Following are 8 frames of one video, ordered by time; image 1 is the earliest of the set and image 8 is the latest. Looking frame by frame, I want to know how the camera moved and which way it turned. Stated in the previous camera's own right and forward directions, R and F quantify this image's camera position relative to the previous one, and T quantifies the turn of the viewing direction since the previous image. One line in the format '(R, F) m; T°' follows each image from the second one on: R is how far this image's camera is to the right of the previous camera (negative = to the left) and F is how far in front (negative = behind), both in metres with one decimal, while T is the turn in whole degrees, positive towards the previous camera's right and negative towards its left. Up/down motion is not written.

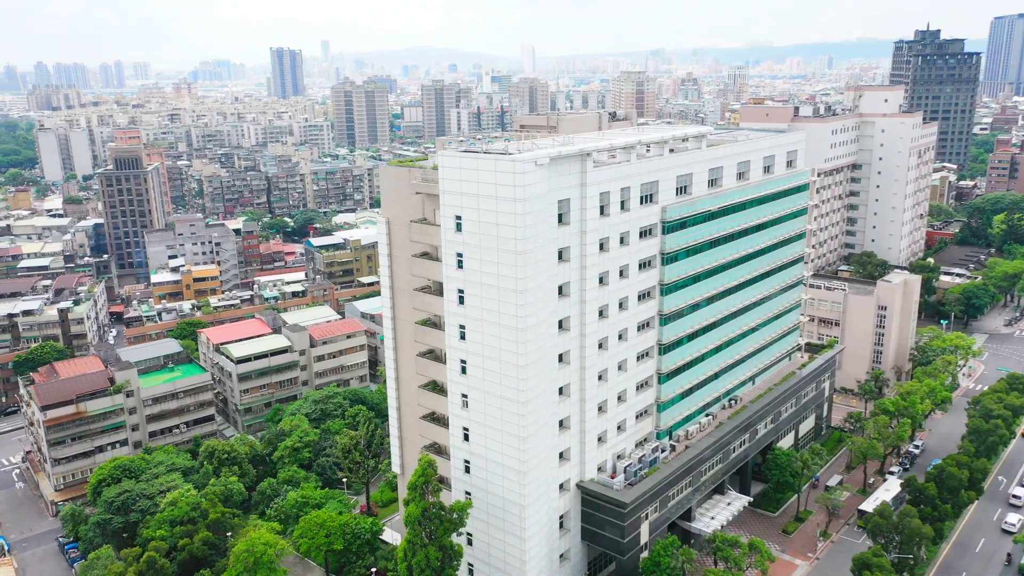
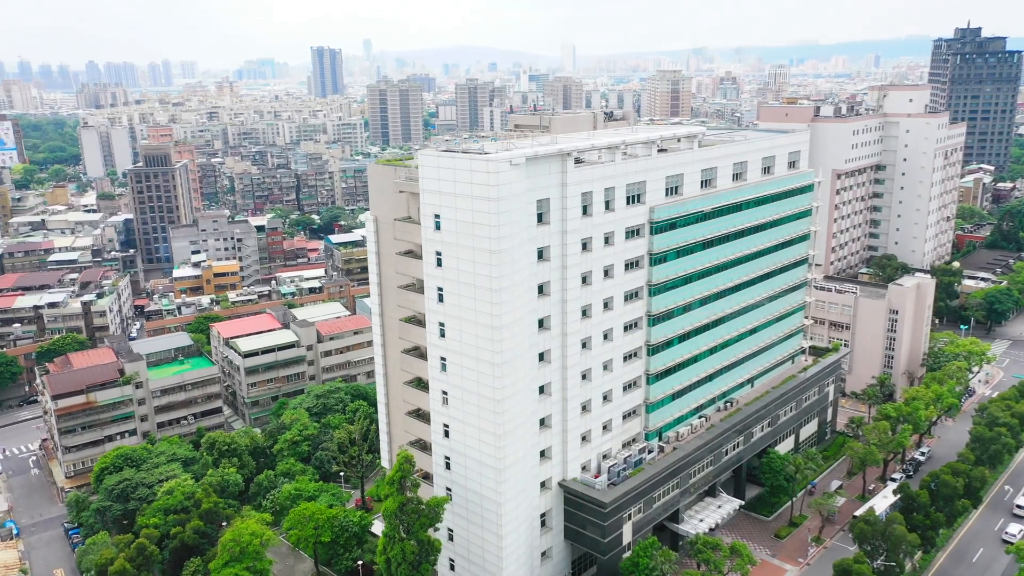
(+2.7, -0.2) m; -2°
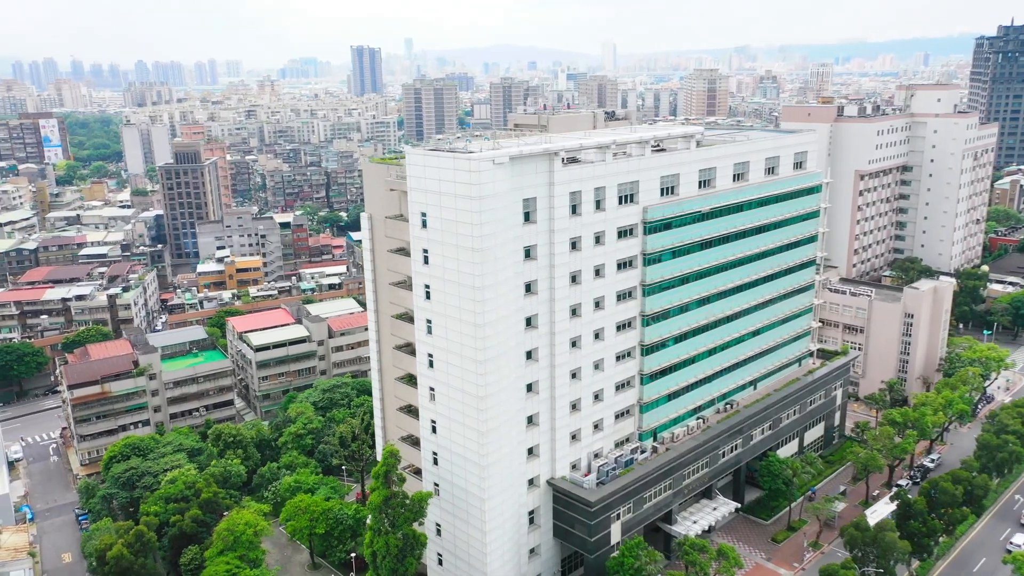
(+2.4, -0.2) m; -2°
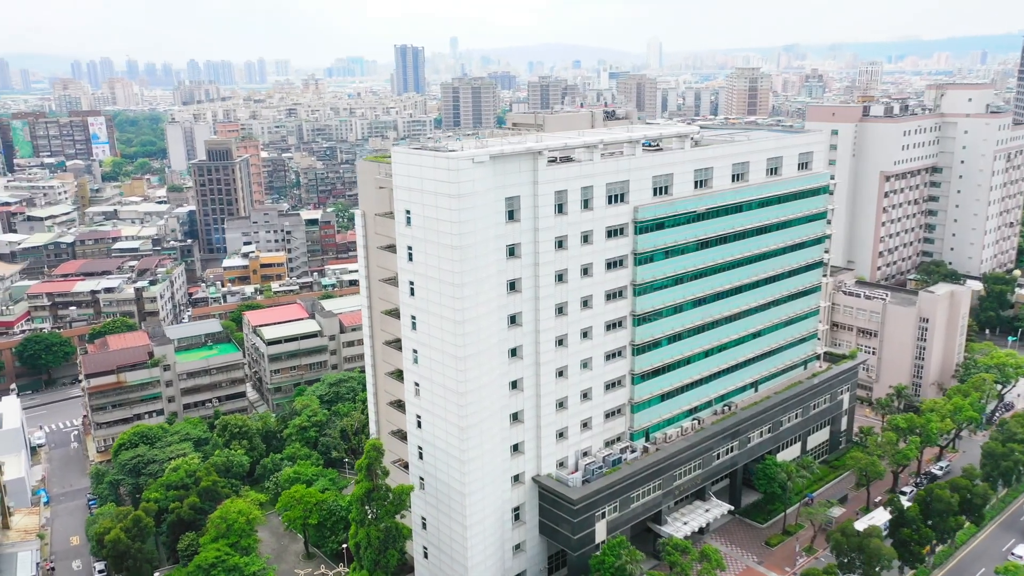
(+2.8, -0.3) m; -3°
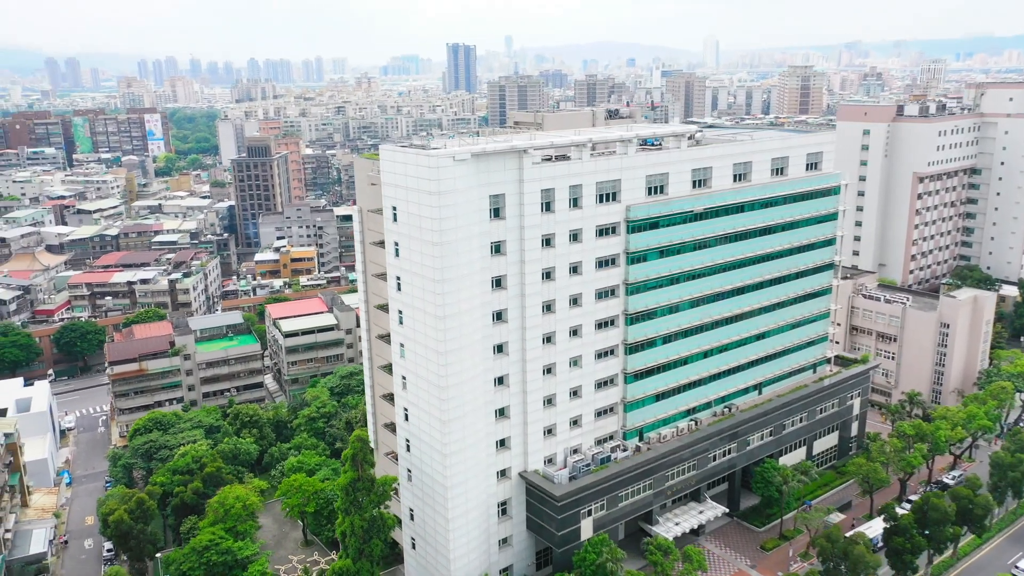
(+3.2, -0.3) m; -3°
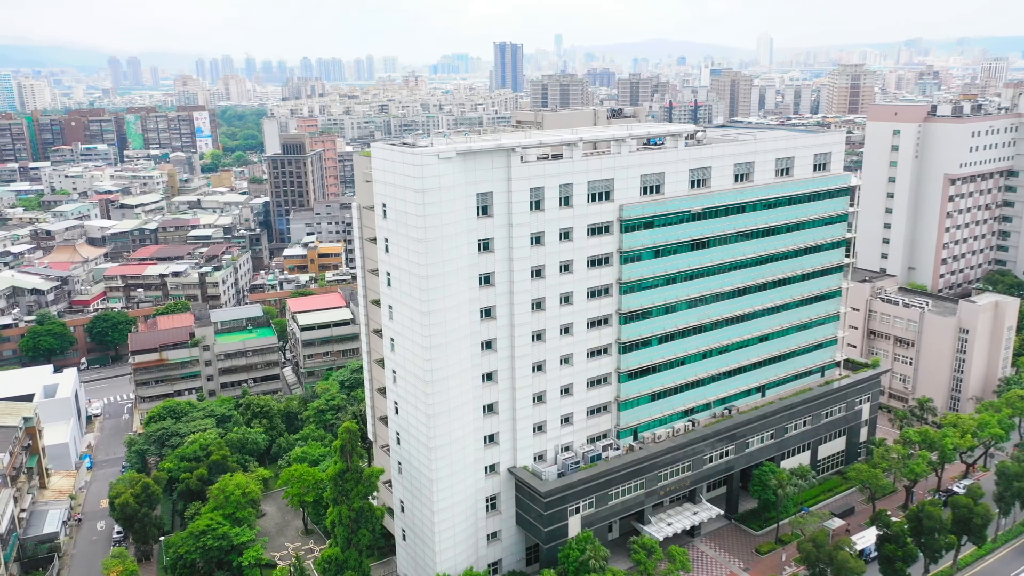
(+2.9, -0.4) m; -3°
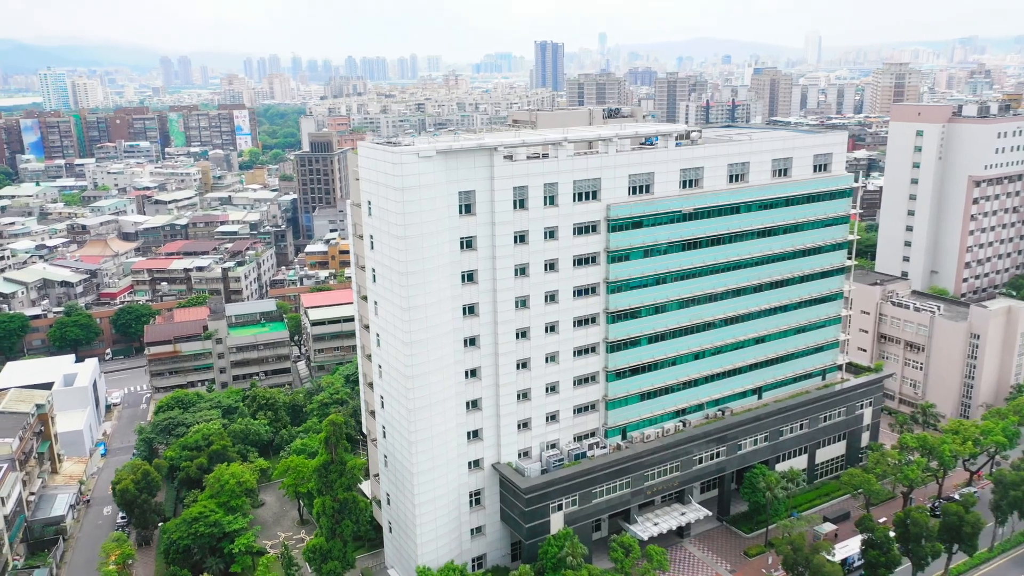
(+2.9, -0.4) m; -3°
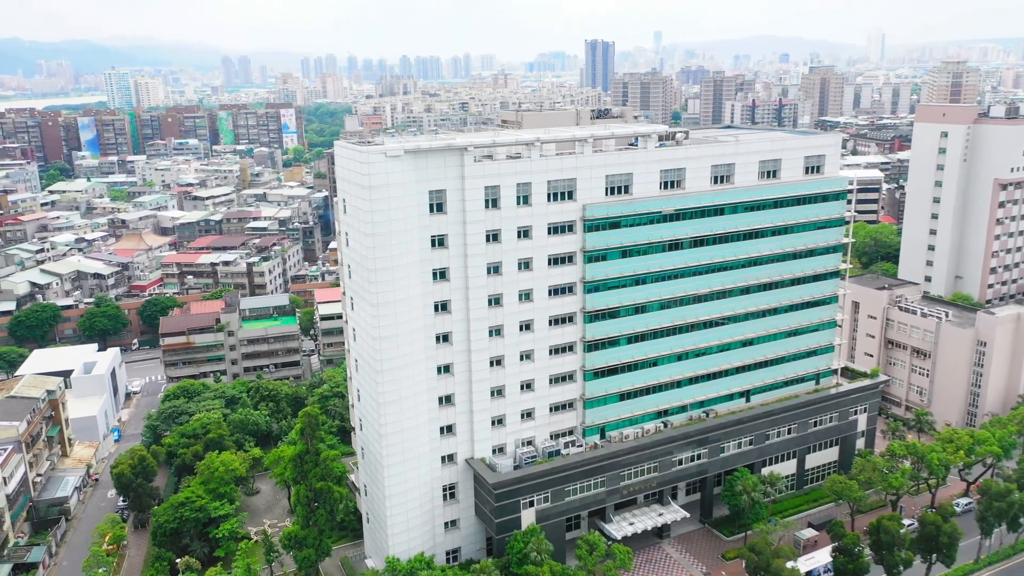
(+4.1, -0.5) m; -3°
